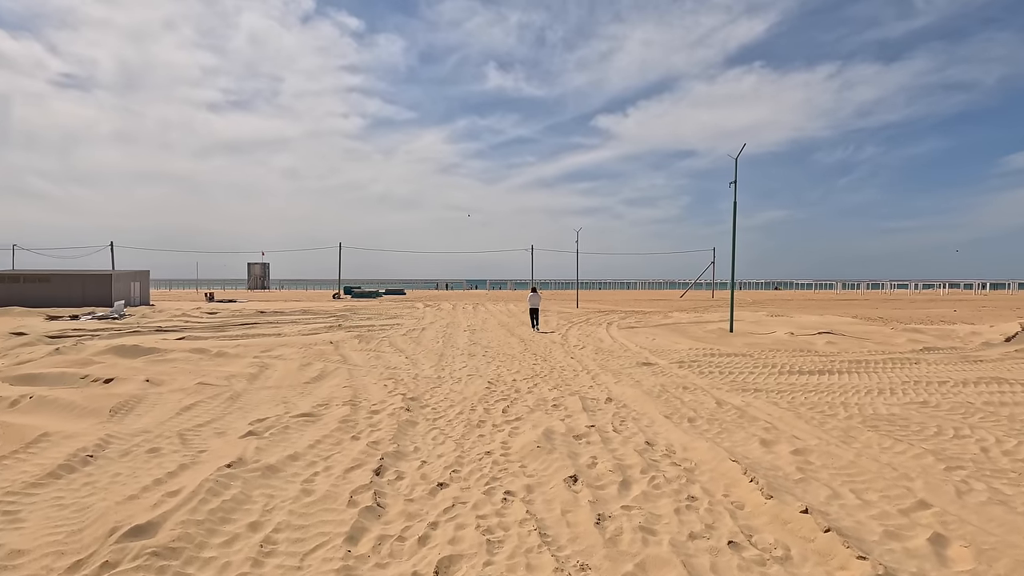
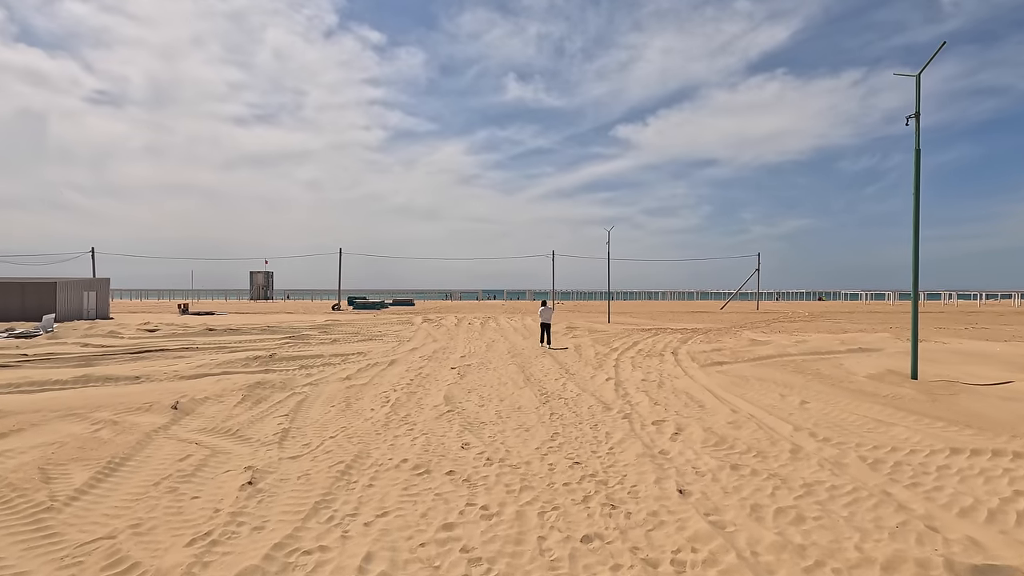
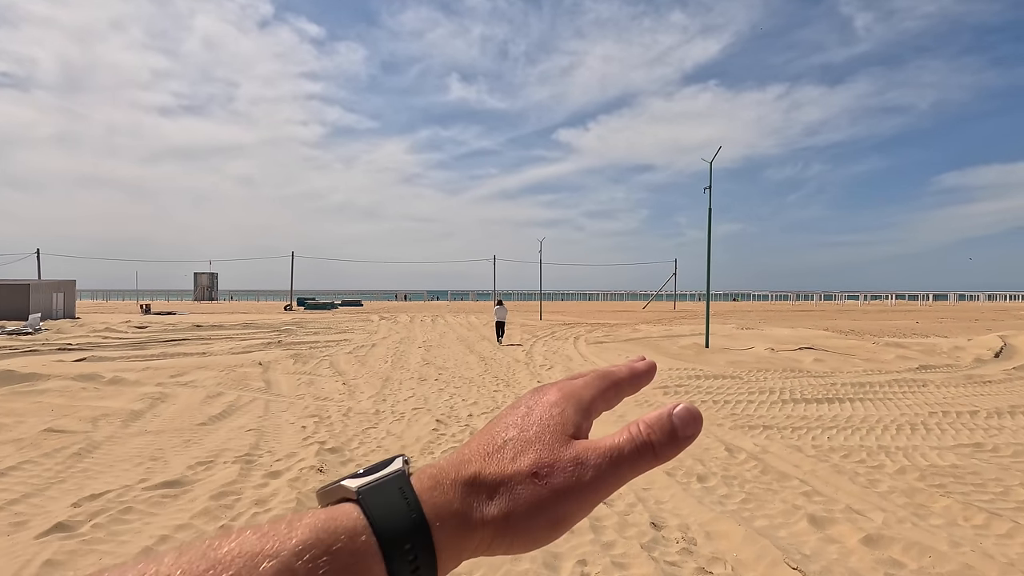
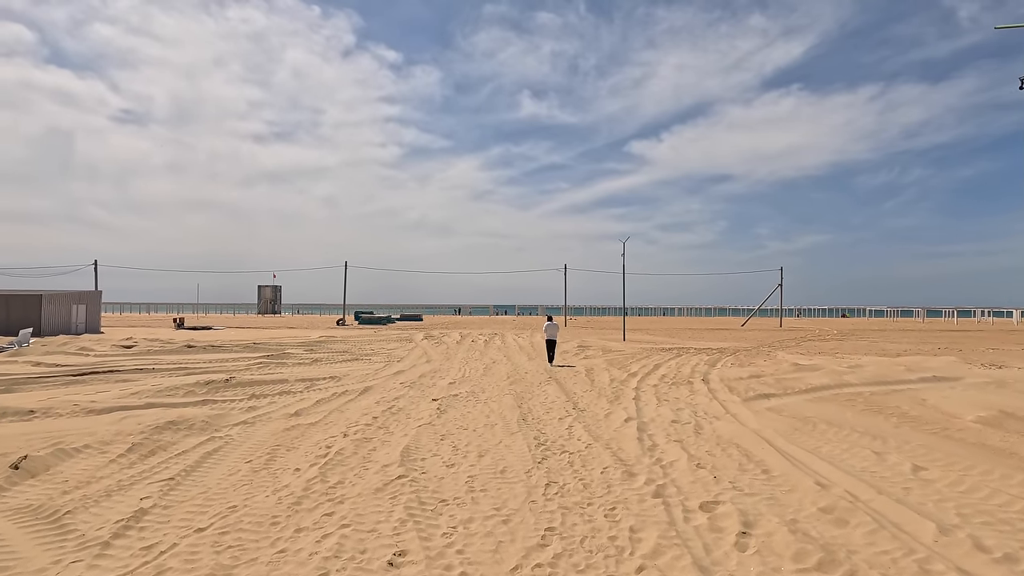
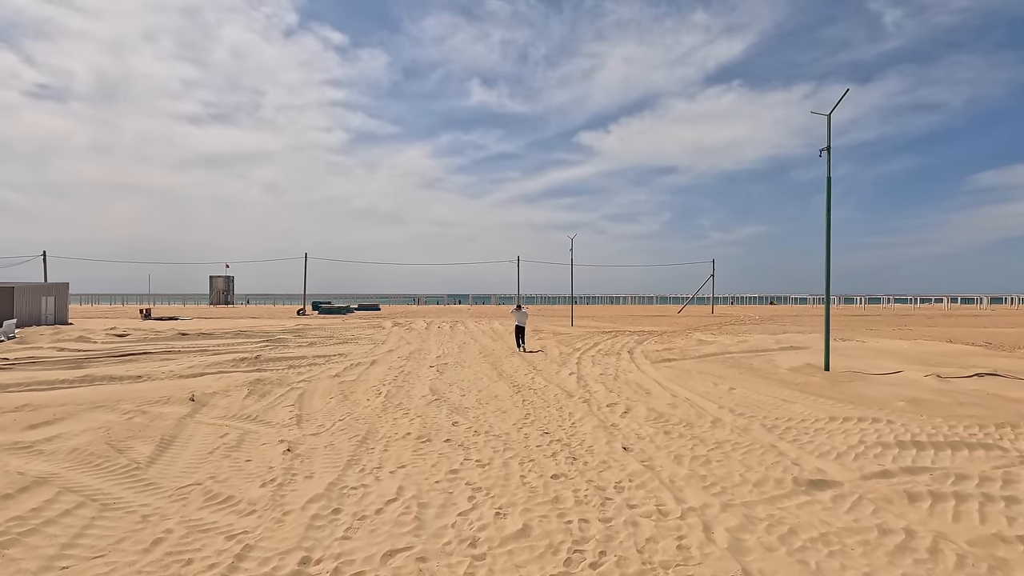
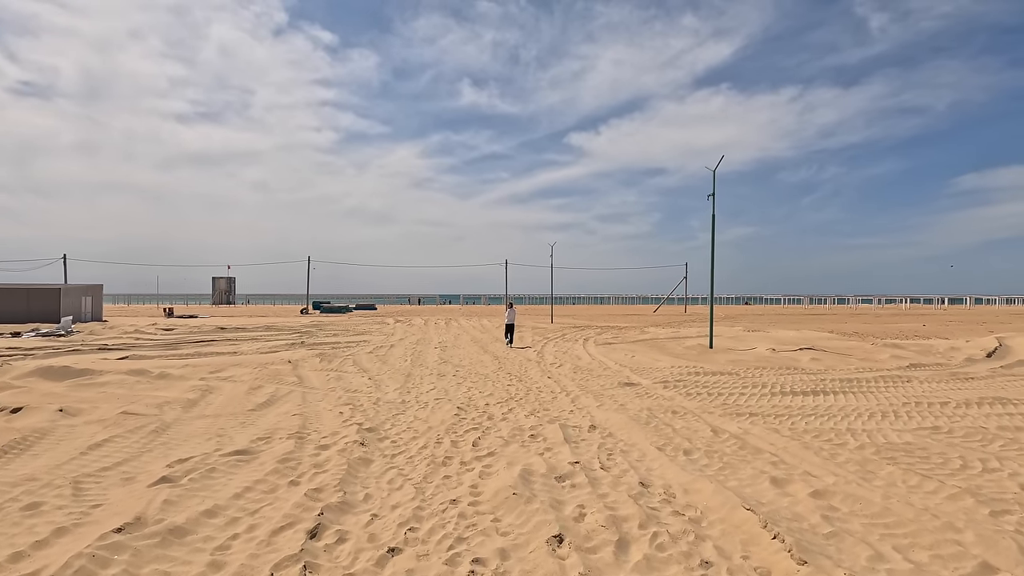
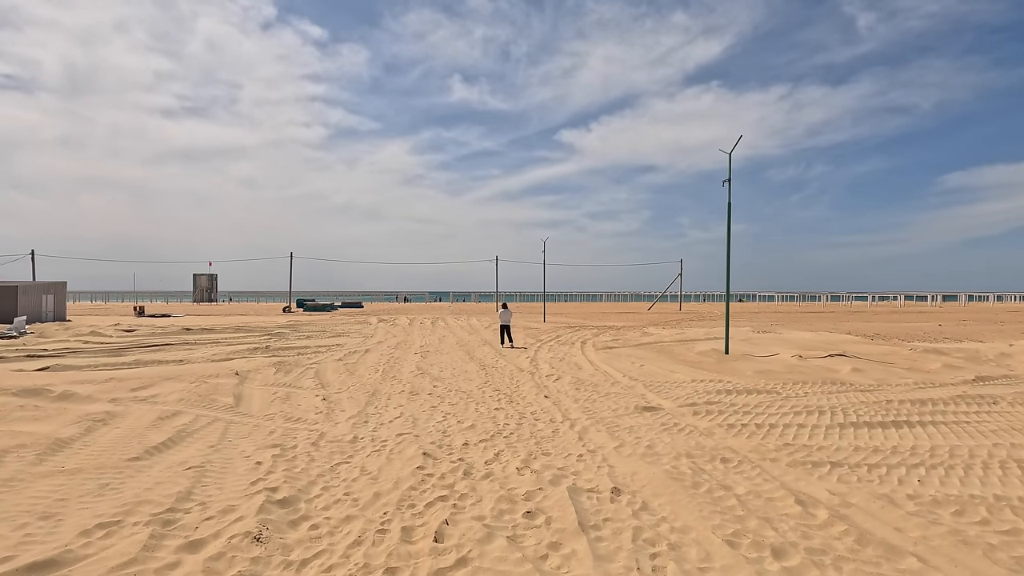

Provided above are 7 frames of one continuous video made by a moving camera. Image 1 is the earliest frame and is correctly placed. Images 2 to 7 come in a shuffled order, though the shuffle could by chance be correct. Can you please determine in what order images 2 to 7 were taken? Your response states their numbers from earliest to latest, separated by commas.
6, 3, 7, 5, 2, 4
